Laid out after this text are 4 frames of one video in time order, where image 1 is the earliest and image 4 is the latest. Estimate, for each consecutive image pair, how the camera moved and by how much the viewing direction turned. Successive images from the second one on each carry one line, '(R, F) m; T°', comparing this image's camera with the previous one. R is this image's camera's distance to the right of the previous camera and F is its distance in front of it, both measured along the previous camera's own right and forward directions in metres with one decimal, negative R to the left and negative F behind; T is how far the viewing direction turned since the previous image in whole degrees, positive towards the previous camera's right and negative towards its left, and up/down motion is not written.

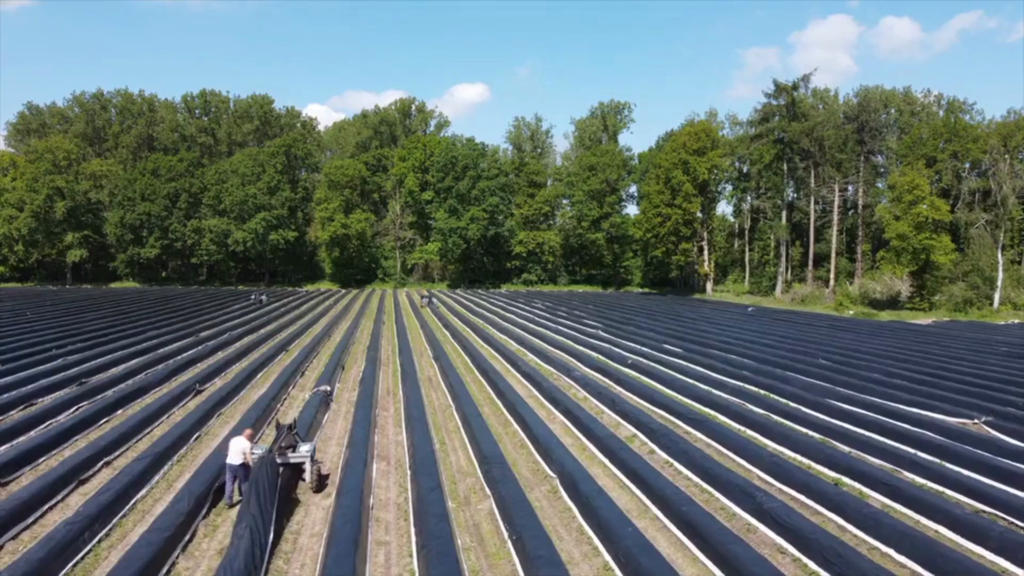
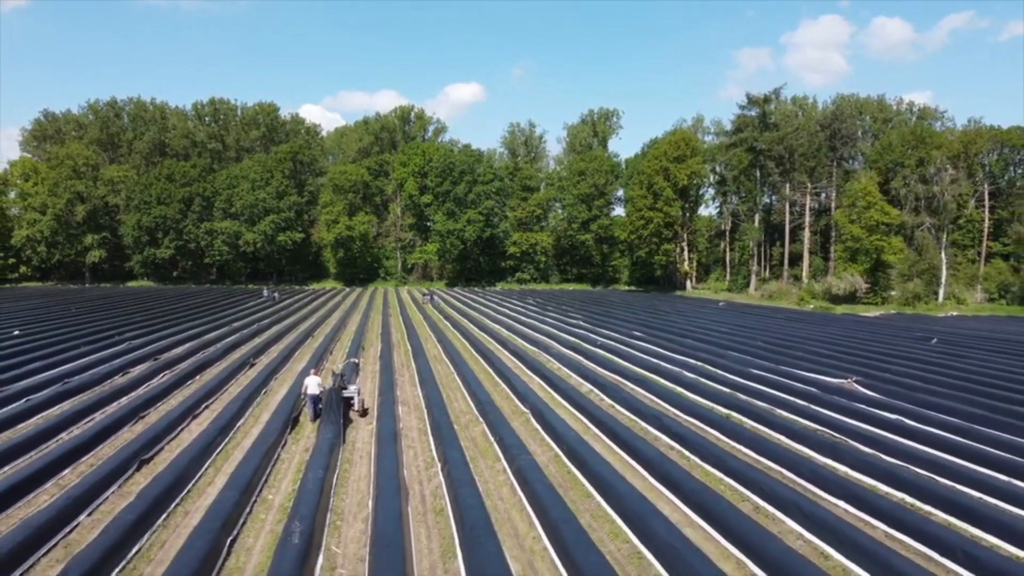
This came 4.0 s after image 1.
(+0.2, -2.7) m; 0°
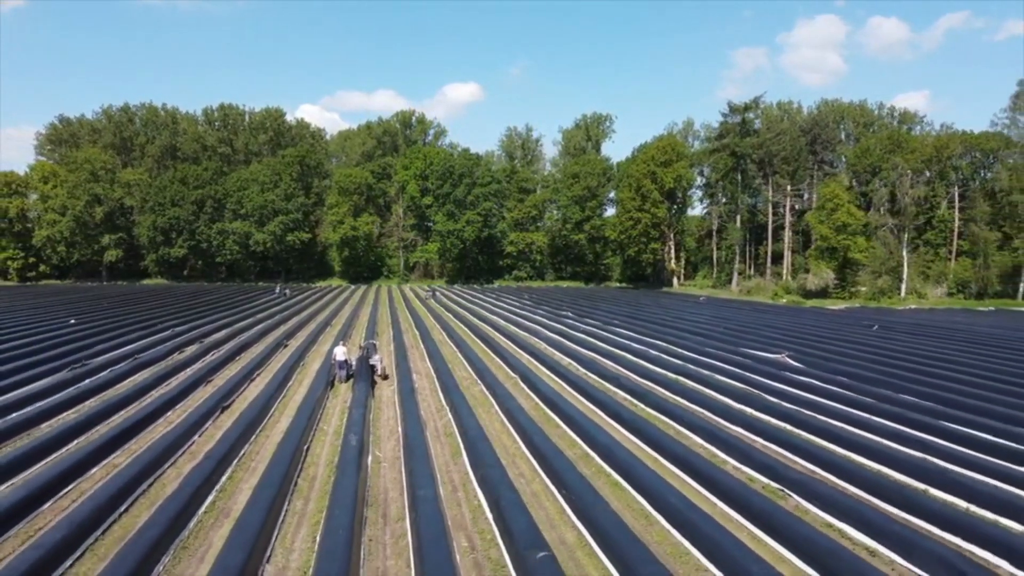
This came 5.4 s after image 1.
(+0.1, -2.3) m; 0°
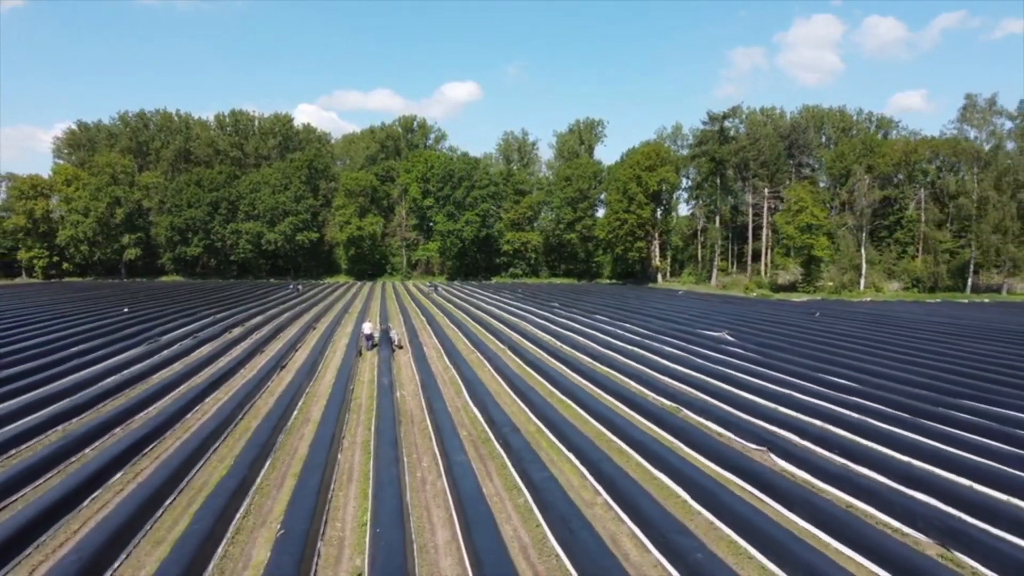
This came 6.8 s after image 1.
(+0.2, -3.0) m; 0°
